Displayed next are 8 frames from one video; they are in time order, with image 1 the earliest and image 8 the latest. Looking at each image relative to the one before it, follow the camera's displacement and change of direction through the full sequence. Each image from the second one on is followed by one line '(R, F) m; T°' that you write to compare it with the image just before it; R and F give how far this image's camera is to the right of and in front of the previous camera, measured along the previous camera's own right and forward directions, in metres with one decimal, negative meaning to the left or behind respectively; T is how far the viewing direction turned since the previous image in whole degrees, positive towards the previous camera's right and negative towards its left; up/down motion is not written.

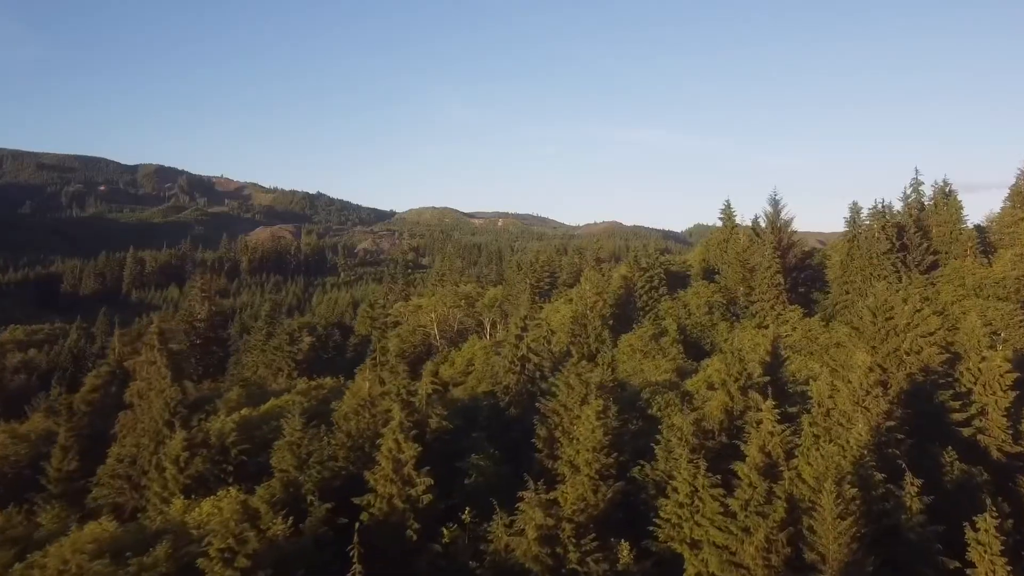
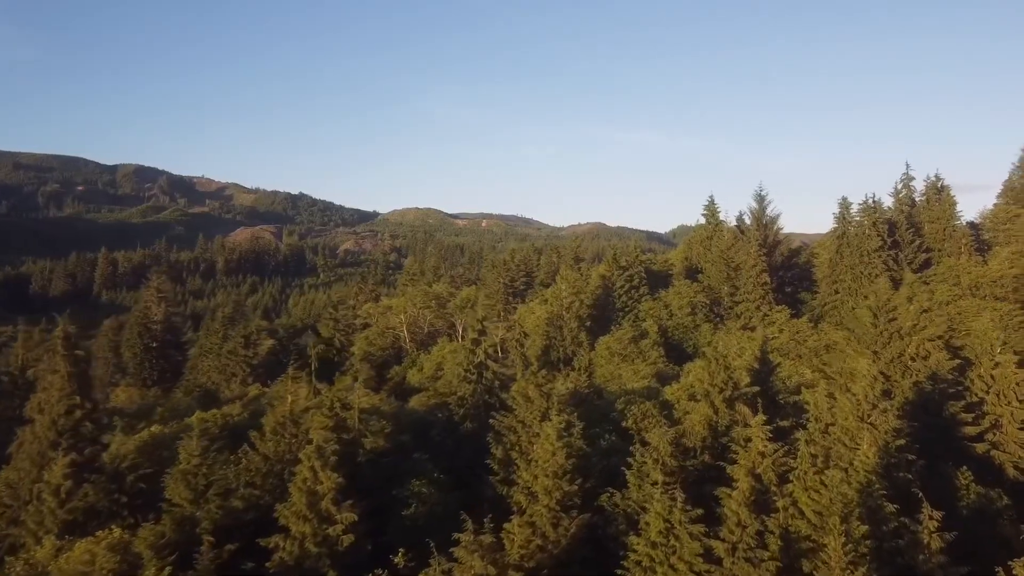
(+1.1, +4.1) m; +1°
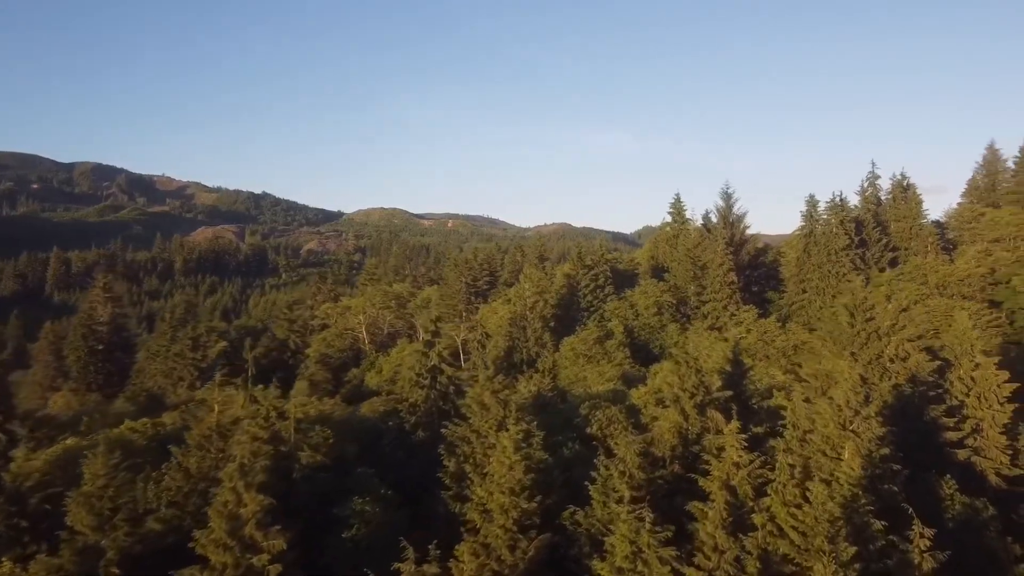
(+0.4, +2.2) m; +2°
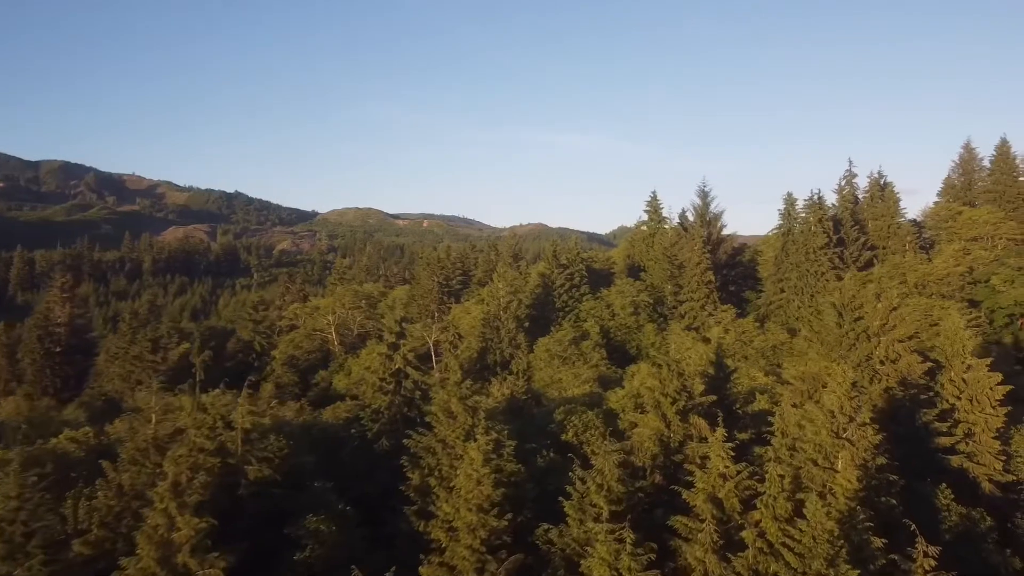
(+0.2, +1.8) m; +2°
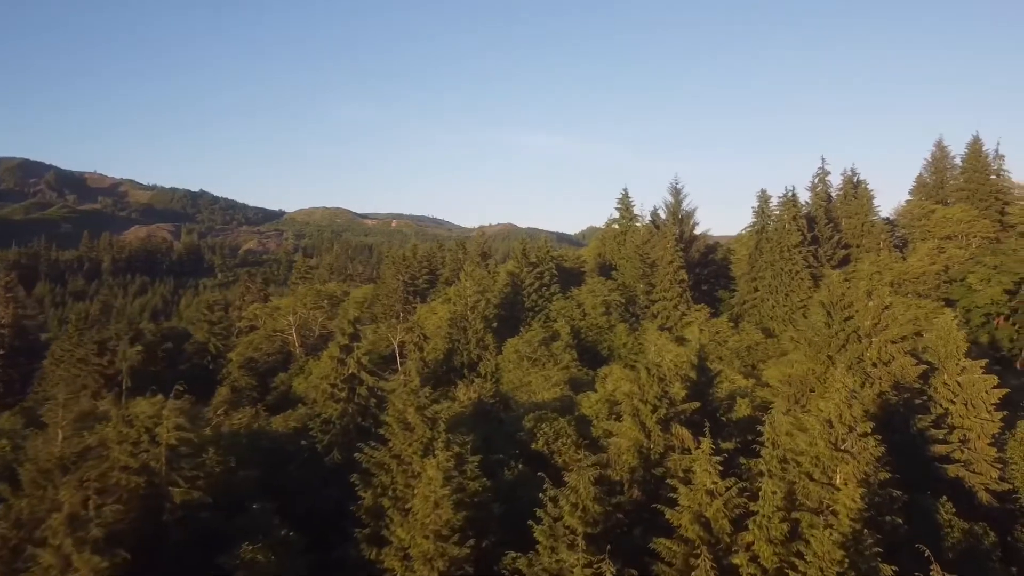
(+0.1, +2.3) m; +2°
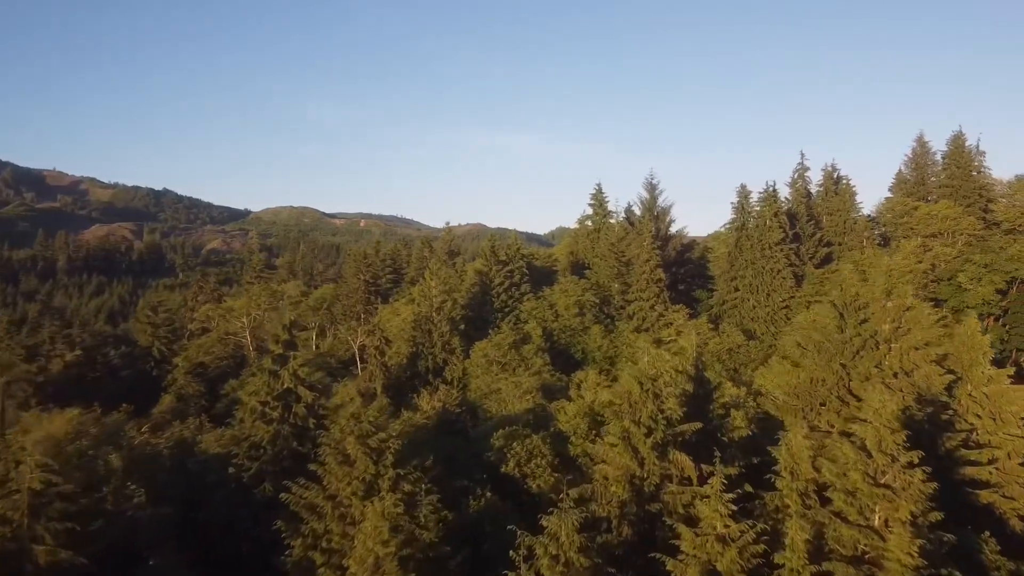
(+0.1, +3.7) m; +2°
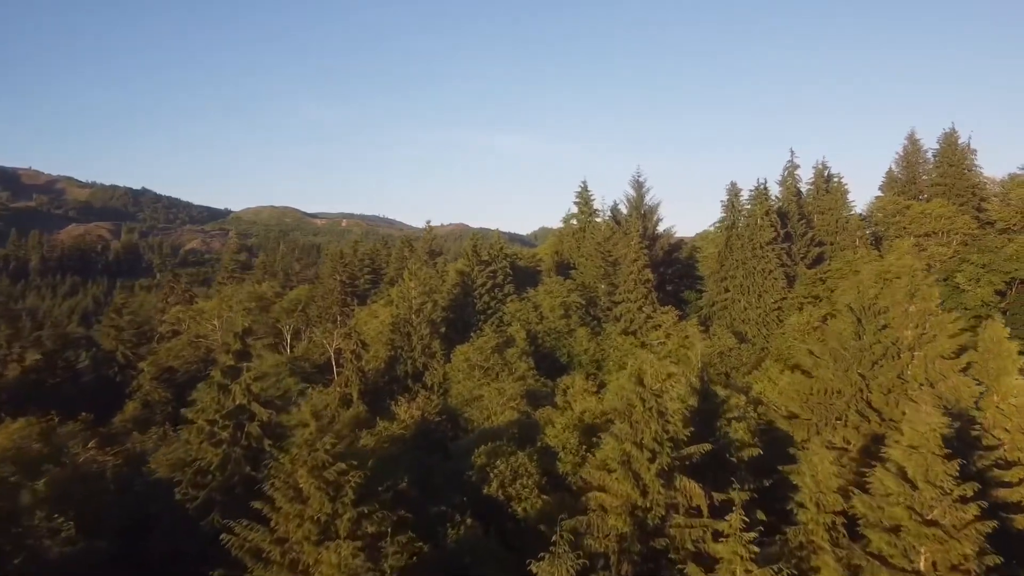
(0.0, +2.4) m; +1°
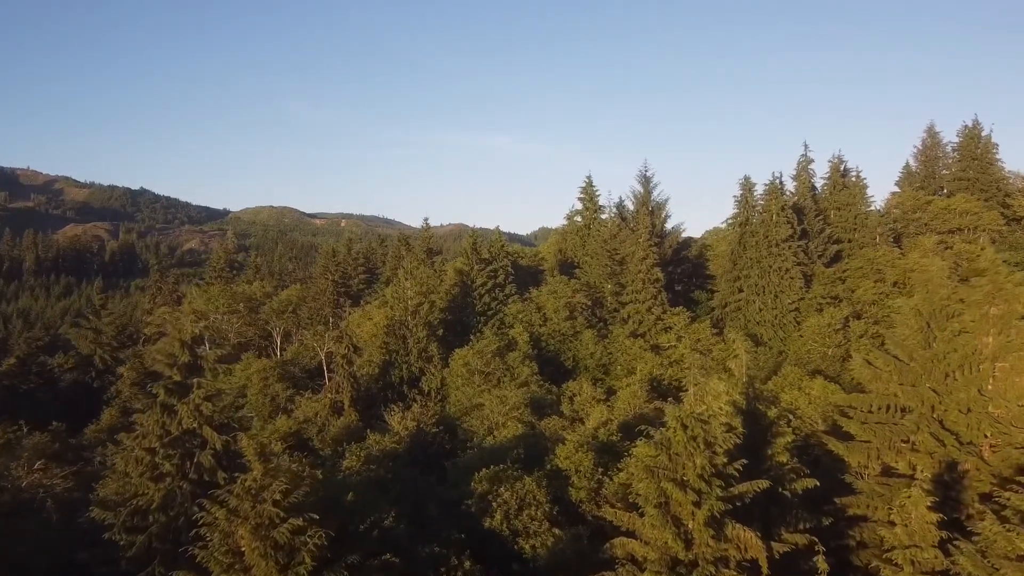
(-0.2, +3.2) m; 0°
